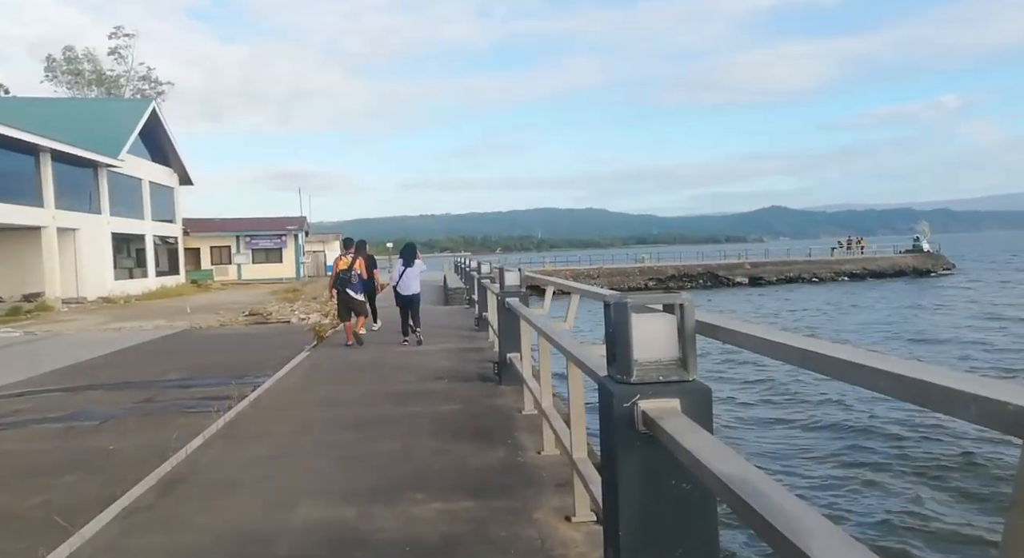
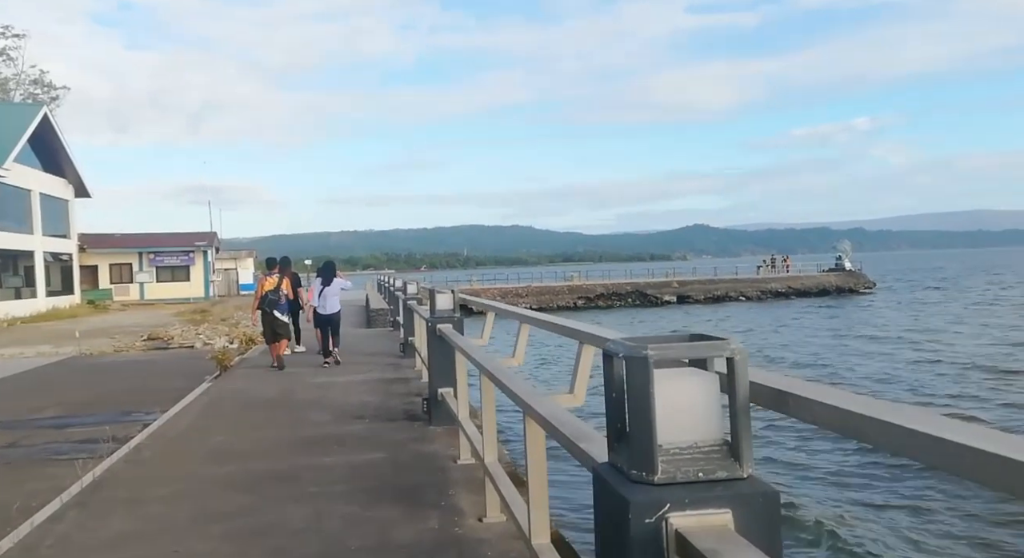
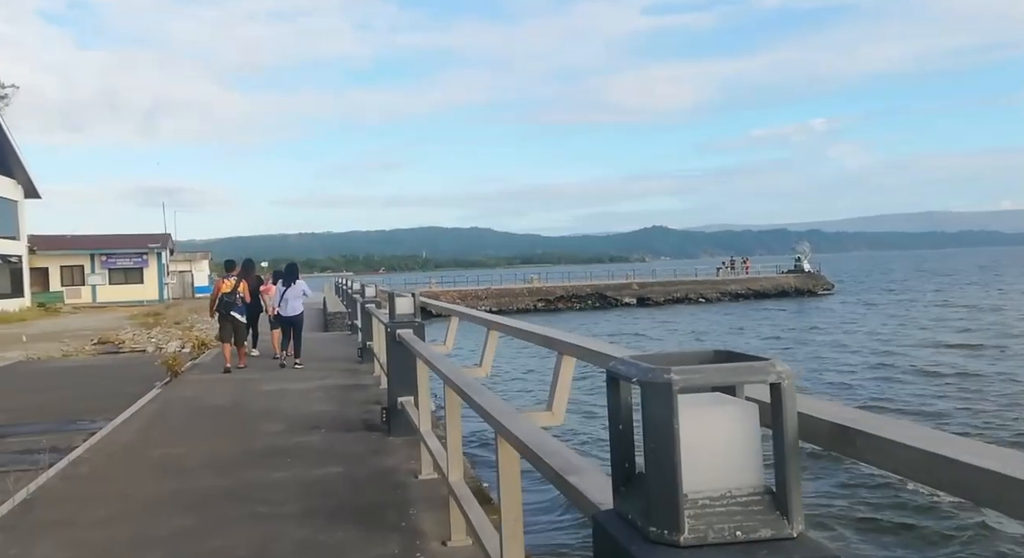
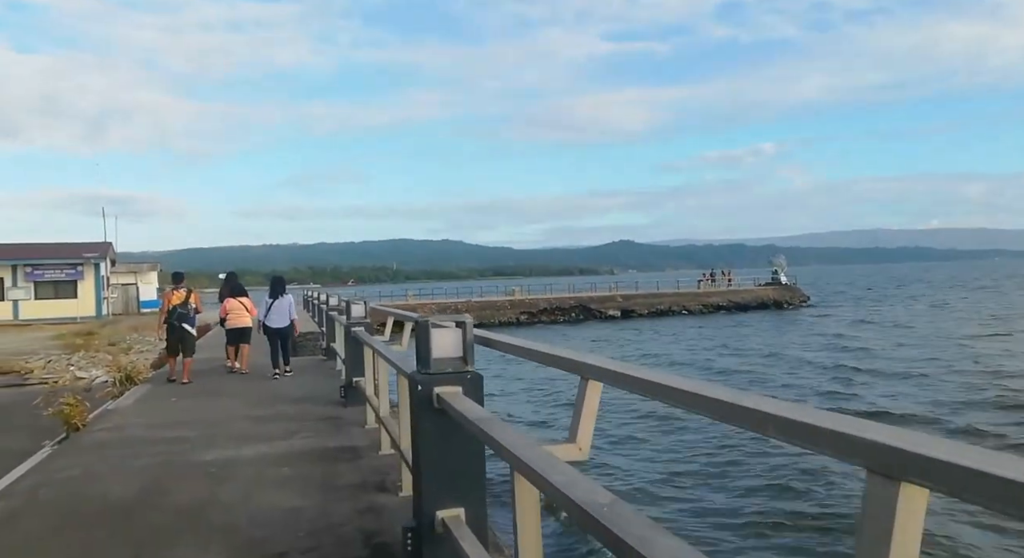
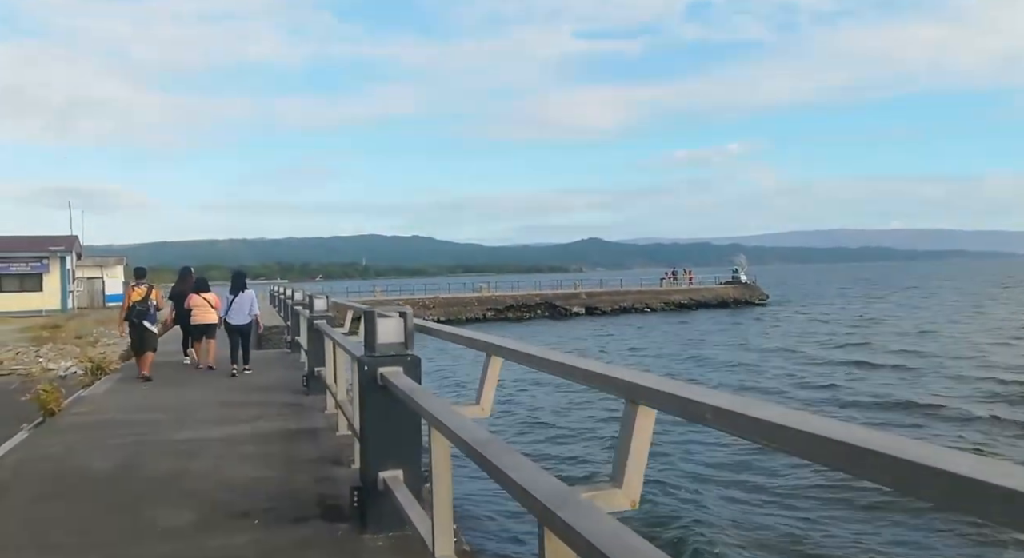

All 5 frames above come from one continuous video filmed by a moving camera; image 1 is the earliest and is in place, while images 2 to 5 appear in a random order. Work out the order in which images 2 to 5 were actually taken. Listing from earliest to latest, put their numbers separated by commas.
2, 3, 5, 4
